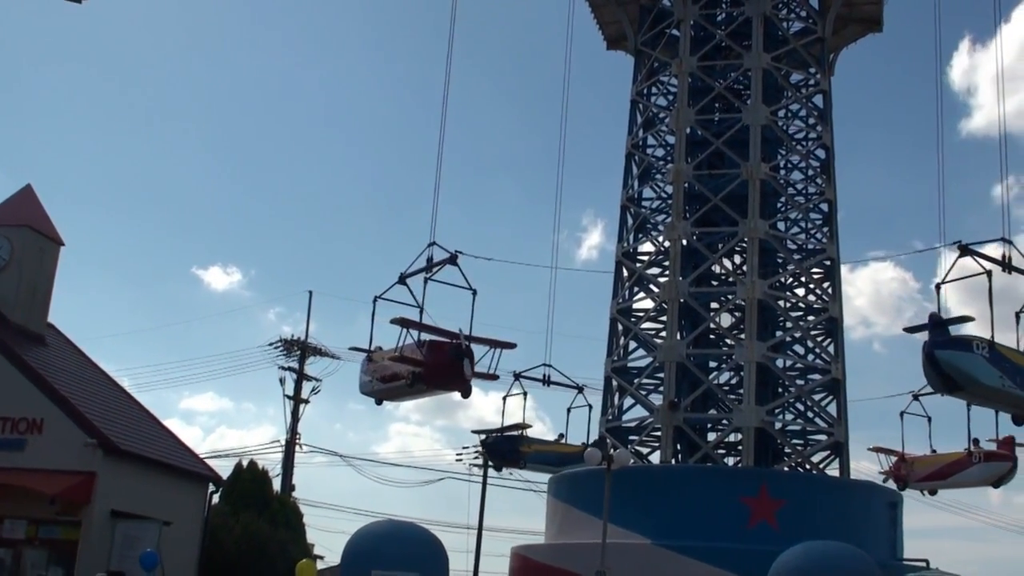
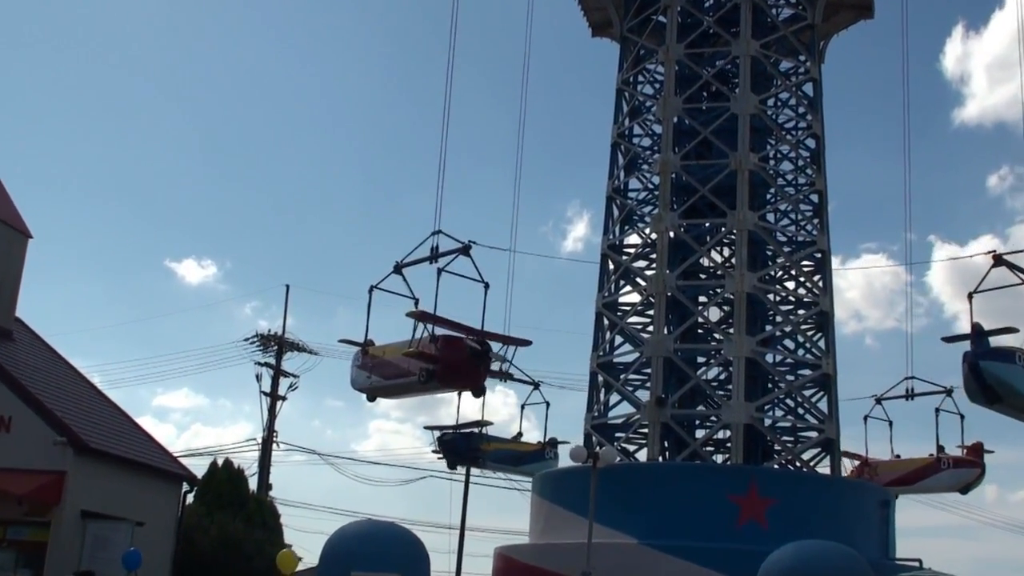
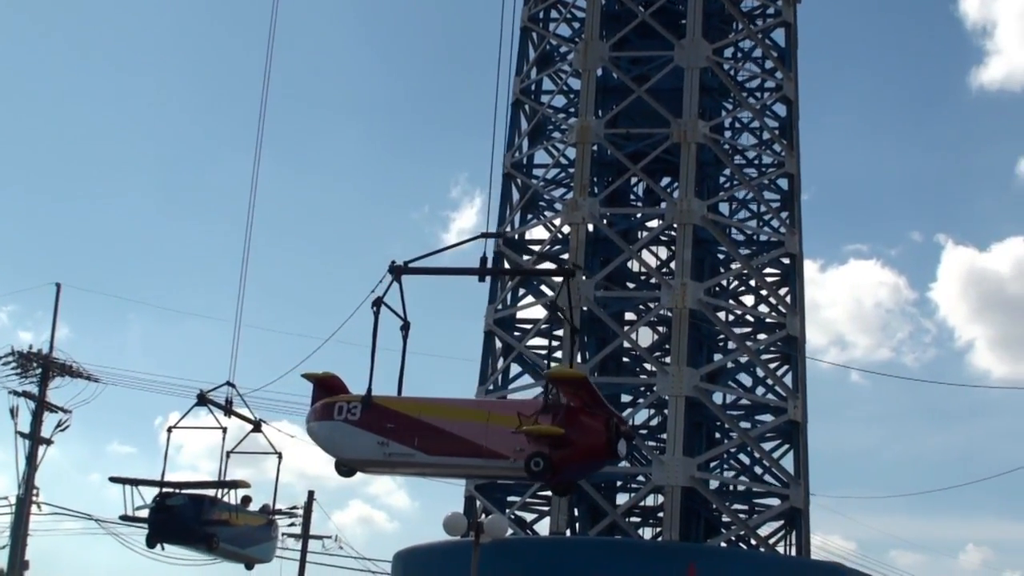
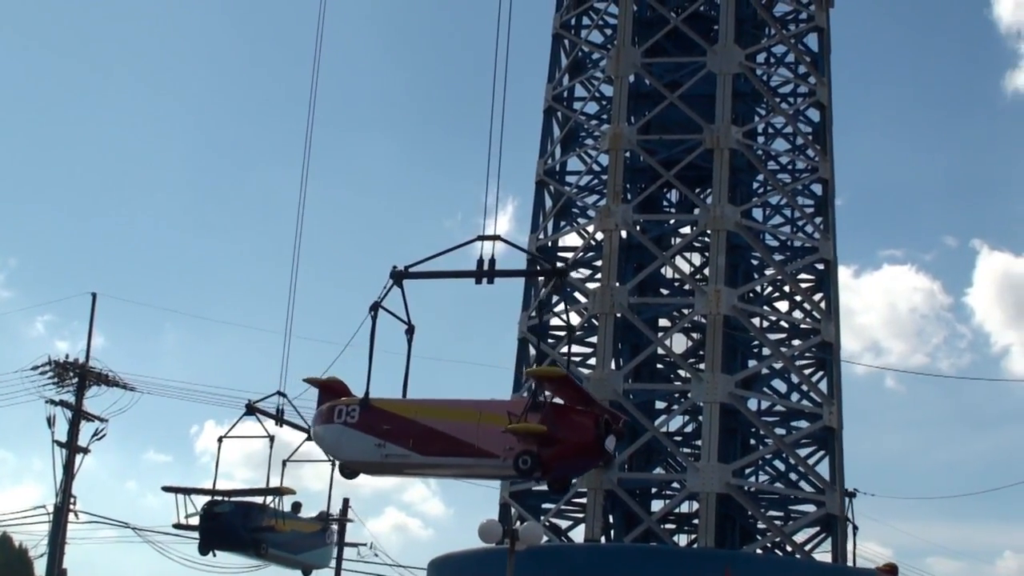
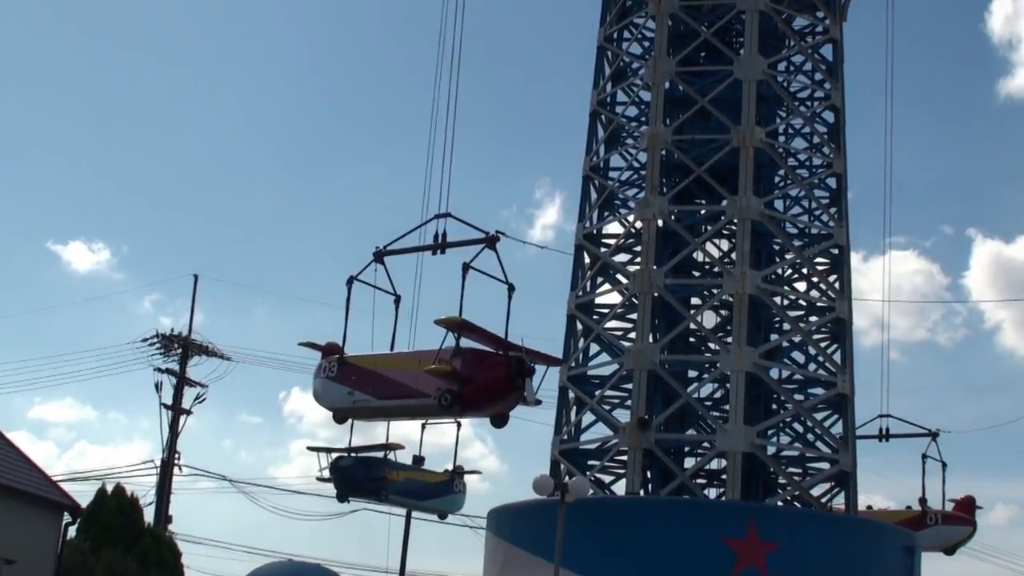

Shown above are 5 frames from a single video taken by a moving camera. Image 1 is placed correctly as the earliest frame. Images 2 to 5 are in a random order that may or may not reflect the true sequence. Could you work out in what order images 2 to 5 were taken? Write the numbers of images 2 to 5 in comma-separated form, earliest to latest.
2, 5, 4, 3
